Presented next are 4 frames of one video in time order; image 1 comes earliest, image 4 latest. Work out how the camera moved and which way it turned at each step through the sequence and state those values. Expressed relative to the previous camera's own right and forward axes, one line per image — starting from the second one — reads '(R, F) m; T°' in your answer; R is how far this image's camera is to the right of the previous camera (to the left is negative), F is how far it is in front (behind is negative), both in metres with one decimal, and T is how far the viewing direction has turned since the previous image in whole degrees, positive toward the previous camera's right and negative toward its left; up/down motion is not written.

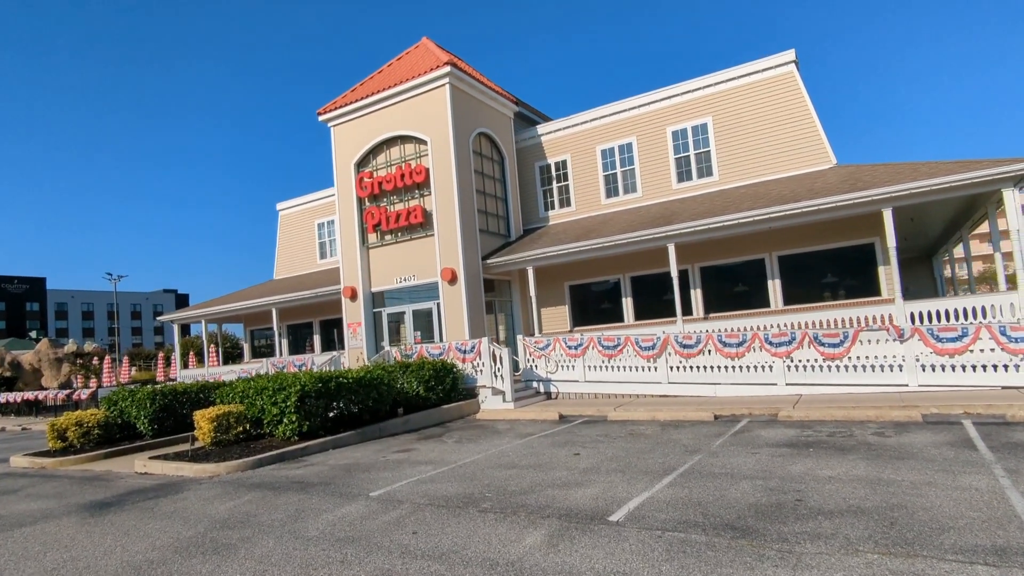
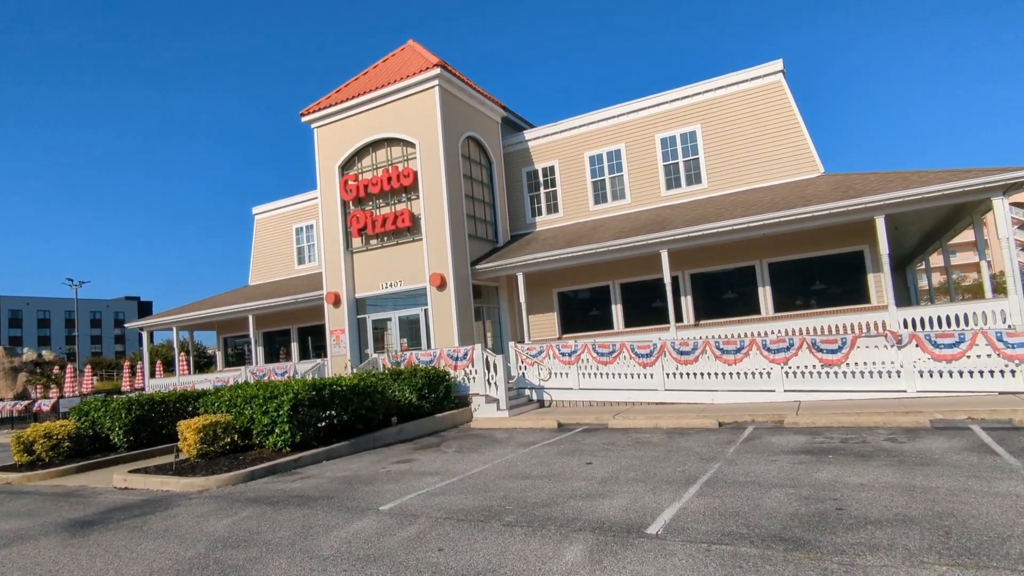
(-0.5, +0.3) m; +3°
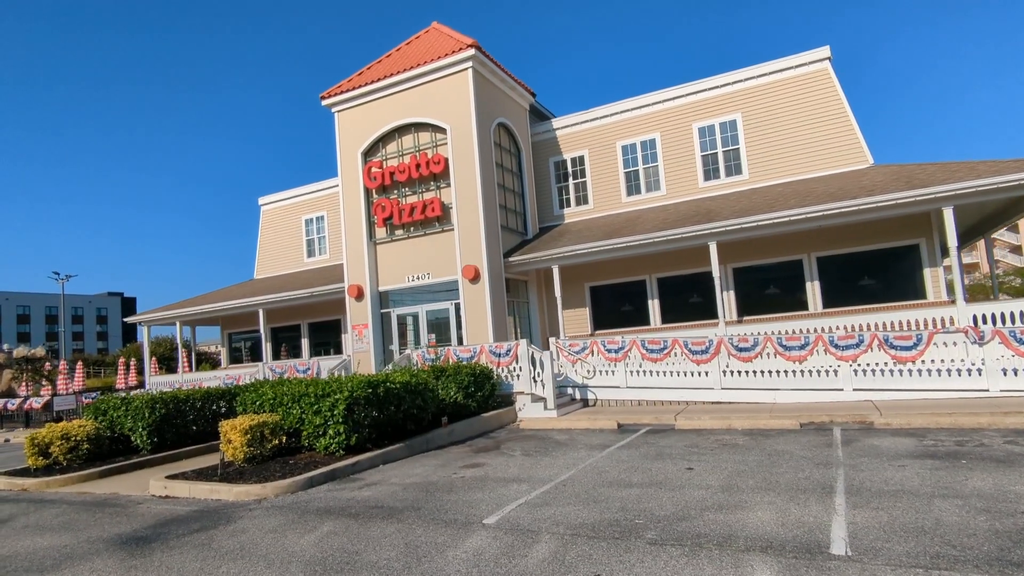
(-1.2, +0.8) m; +1°
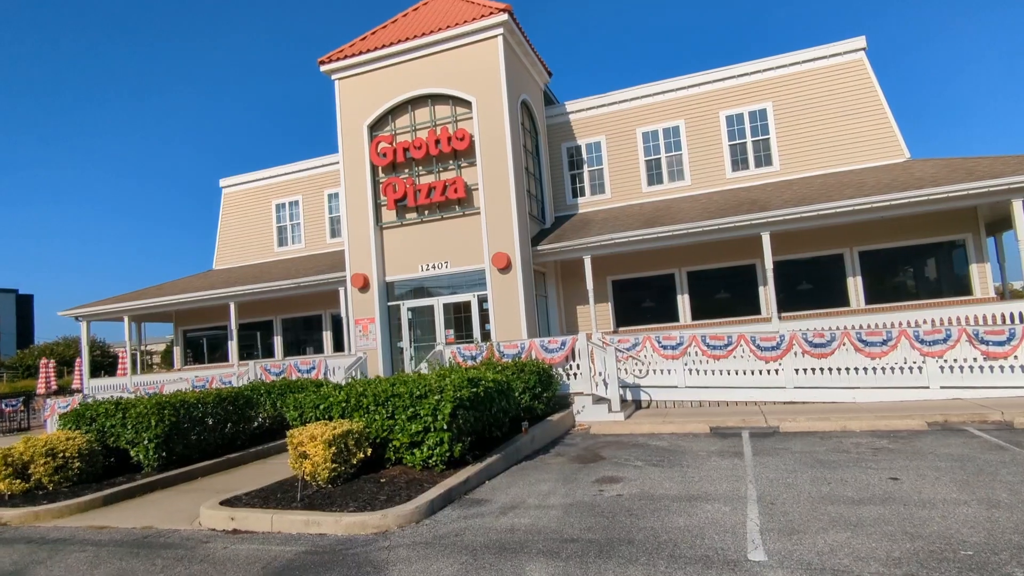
(-2.4, +1.6) m; +7°
